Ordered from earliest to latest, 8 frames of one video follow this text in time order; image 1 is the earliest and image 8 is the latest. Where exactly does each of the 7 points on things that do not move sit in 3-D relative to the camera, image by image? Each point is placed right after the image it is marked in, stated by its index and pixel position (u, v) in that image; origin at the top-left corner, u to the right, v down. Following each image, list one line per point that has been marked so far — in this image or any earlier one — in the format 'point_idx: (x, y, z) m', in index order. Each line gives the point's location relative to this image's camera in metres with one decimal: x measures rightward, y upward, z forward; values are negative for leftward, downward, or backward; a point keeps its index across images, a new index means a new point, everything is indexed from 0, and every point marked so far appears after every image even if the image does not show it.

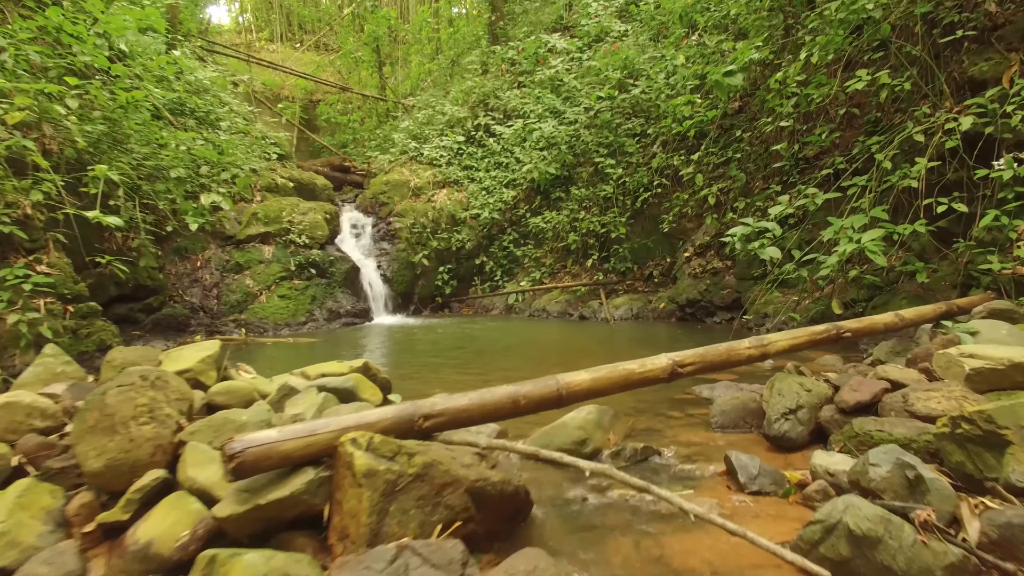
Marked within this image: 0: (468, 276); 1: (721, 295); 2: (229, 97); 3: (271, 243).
0: (-0.8, +0.2, +10.3) m
1: (+2.3, -0.1, +6.4) m
2: (-4.8, +3.3, +10.2) m
3: (-3.1, +0.6, +7.6) m
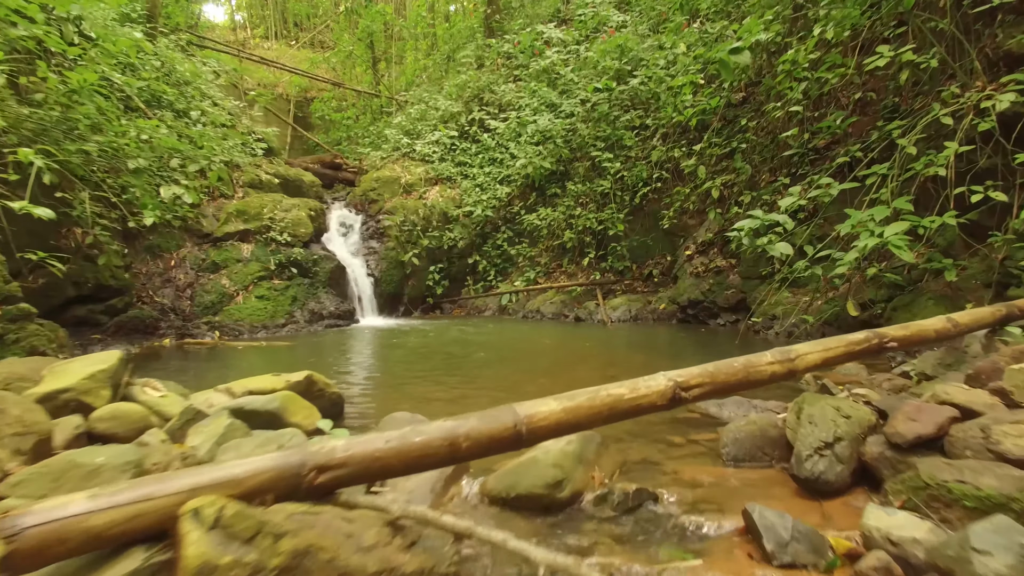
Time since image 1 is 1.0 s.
0: (-0.9, +0.2, +10.0) m
1: (+2.2, -0.1, +6.0) m
2: (-4.9, +3.3, +9.8) m
3: (-3.2, +0.6, +7.3) m
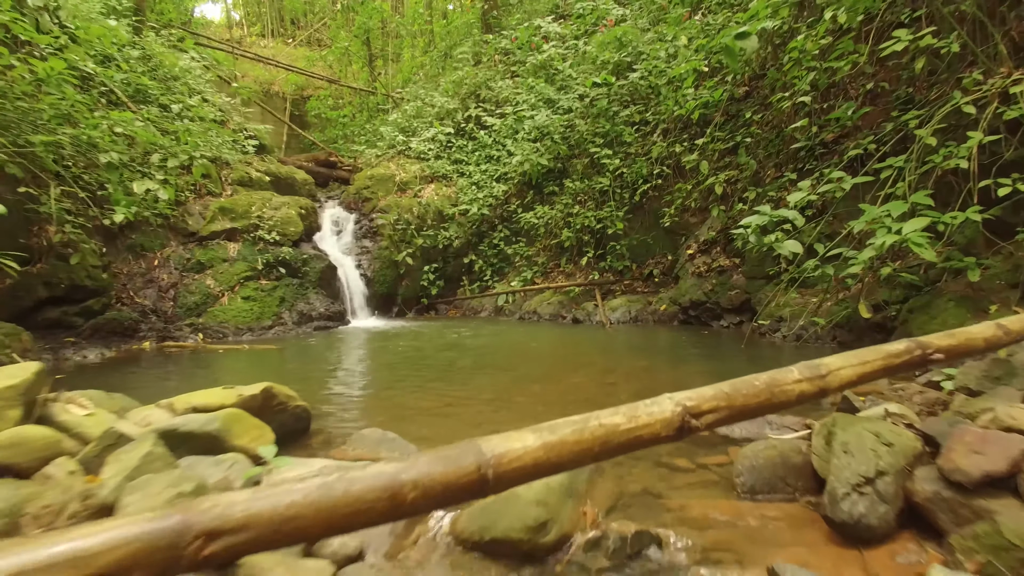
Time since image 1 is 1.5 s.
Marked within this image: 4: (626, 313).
0: (-0.9, +0.2, +9.7) m
1: (+2.1, -0.1, +5.8) m
2: (-4.9, +3.3, +9.6) m
3: (-3.2, +0.6, +7.0) m
4: (+1.3, -0.3, +6.7) m
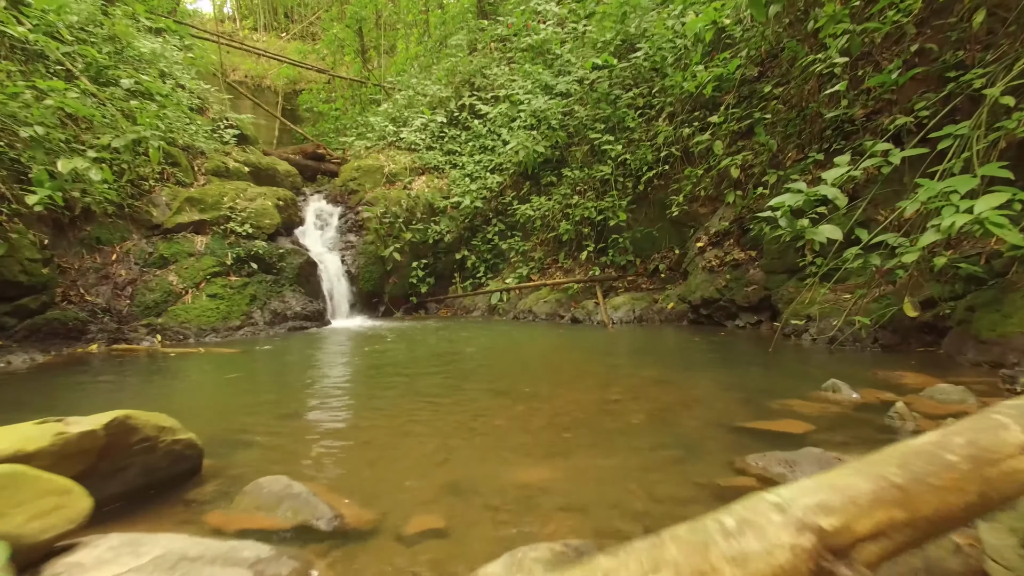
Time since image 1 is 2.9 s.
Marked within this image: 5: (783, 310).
0: (-1.0, +0.2, +9.1) m
1: (+2.0, 0.0, +5.2) m
2: (-5.0, +3.3, +9.0) m
3: (-3.3, +0.6, +6.4) m
4: (+1.2, -0.3, +6.2) m
5: (+2.2, -0.2, +4.7) m
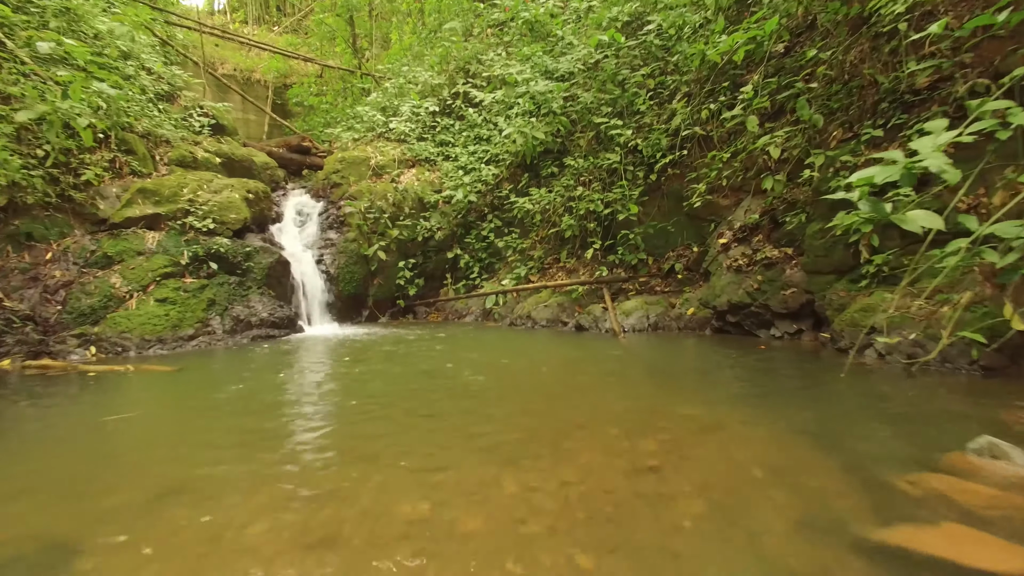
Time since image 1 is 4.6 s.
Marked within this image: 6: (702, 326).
0: (-1.0, +0.2, +8.4) m
1: (+2.0, -0.1, +4.4) m
2: (-5.1, +3.3, +8.2) m
3: (-3.4, +0.6, +5.7) m
4: (+1.2, -0.3, +5.4) m
5: (+2.1, -0.2, +4.0) m
6: (+1.6, -0.3, +5.2) m
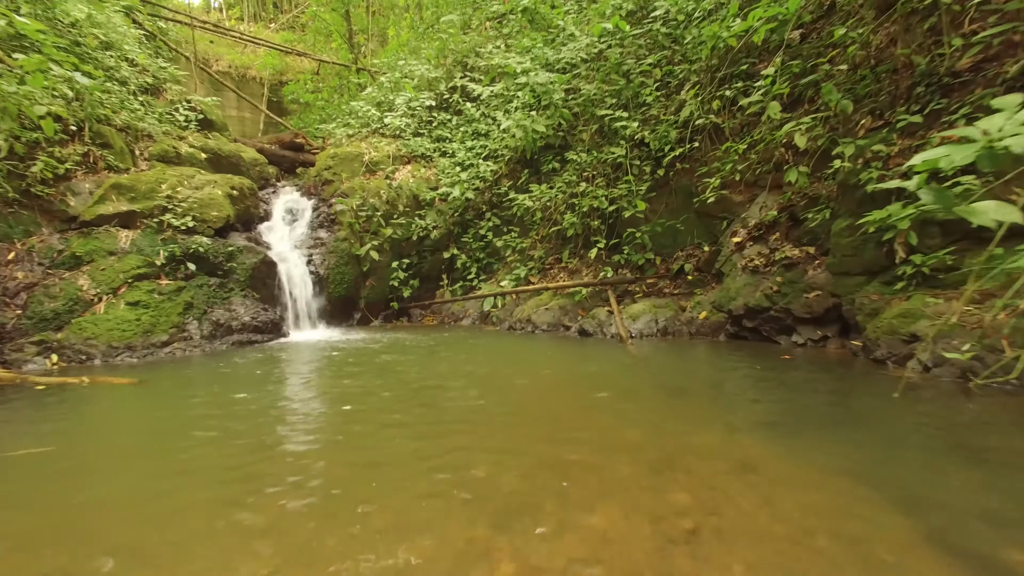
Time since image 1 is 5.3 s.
0: (-1.0, +0.2, +8.0) m
1: (+2.0, -0.1, +4.1) m
2: (-5.1, +3.2, +7.8) m
3: (-3.4, +0.6, +5.3) m
4: (+1.2, -0.3, +5.0) m
5: (+2.1, -0.2, +3.6) m
6: (+1.6, -0.3, +4.8) m
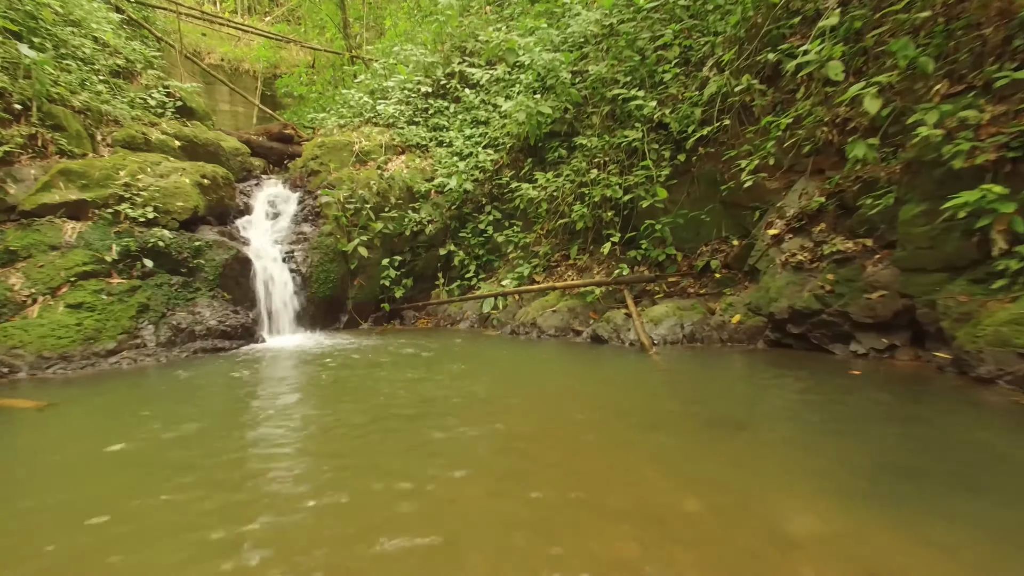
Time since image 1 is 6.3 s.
0: (-1.0, +0.2, +7.3) m
1: (+2.0, -0.1, +3.4) m
2: (-5.0, +3.2, +7.2) m
3: (-3.3, +0.6, +4.7) m
4: (+1.2, -0.3, +4.4) m
5: (+2.1, -0.2, +2.9) m
6: (+1.7, -0.3, +4.1) m
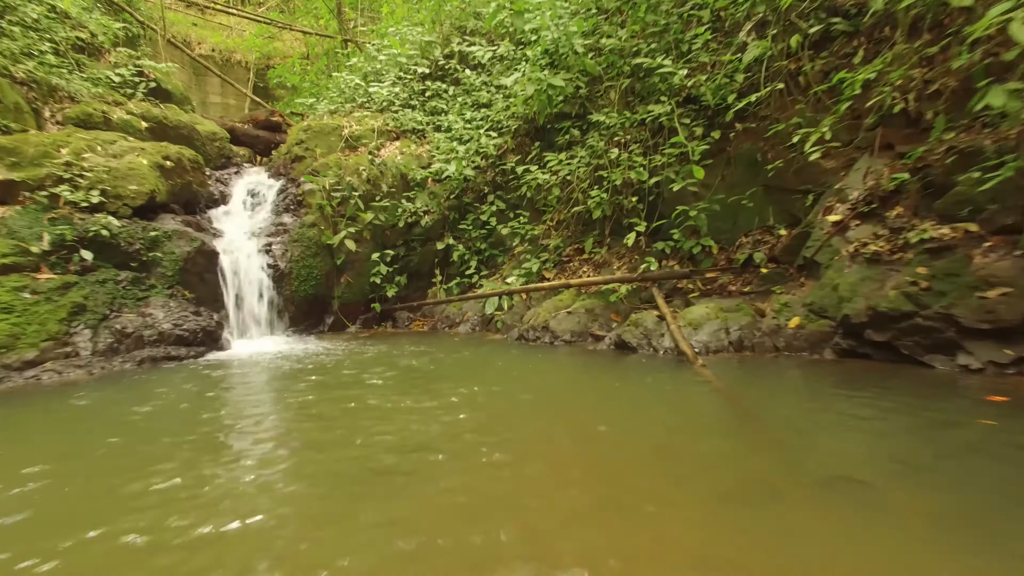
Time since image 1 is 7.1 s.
0: (-1.0, +0.2, +6.6) m
1: (+2.1, -0.1, +2.7) m
2: (-5.0, +3.3, +6.5) m
3: (-3.3, +0.6, +3.9) m
4: (+1.2, -0.3, +3.6) m
5: (+2.2, -0.2, +2.2) m
6: (+1.7, -0.3, +3.4) m
